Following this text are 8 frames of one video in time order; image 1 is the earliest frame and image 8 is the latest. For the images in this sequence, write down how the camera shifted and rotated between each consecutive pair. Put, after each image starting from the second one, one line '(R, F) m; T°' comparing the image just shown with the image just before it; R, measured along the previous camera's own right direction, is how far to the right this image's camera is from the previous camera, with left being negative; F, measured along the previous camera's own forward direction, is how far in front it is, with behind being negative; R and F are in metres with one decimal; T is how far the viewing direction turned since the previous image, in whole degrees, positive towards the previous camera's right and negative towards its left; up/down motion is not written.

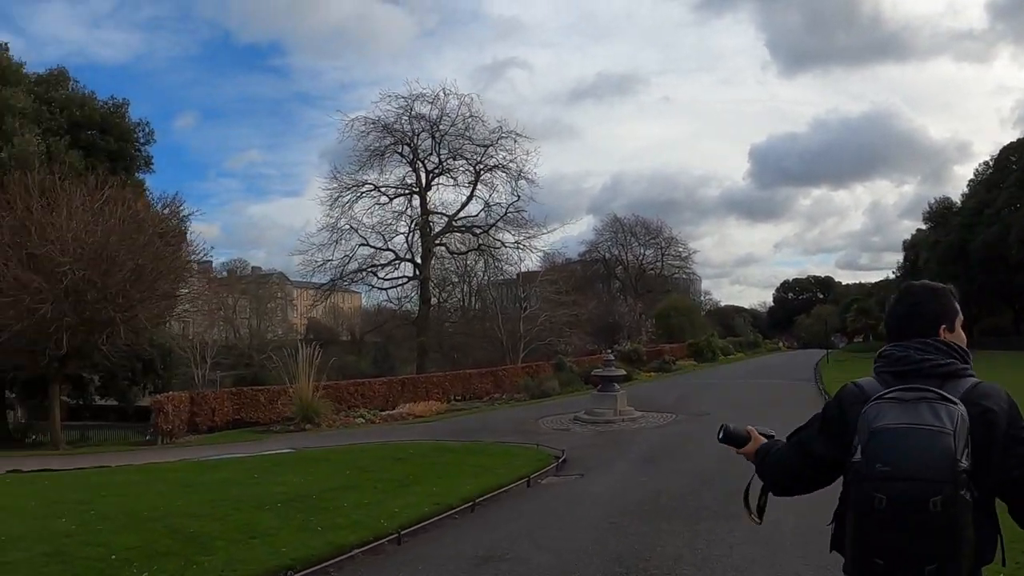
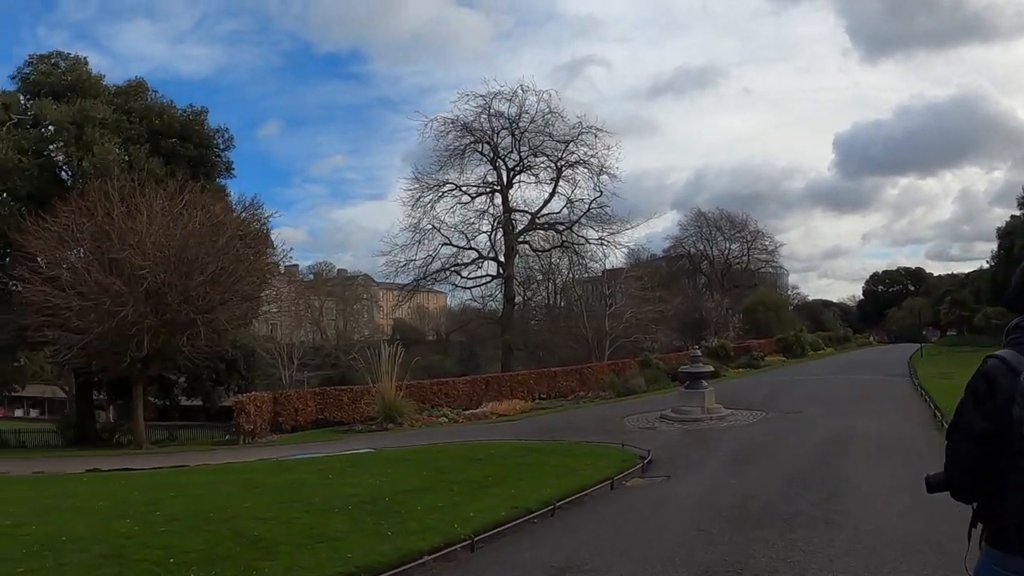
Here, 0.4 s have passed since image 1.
(+0.1, +0.3) m; -6°
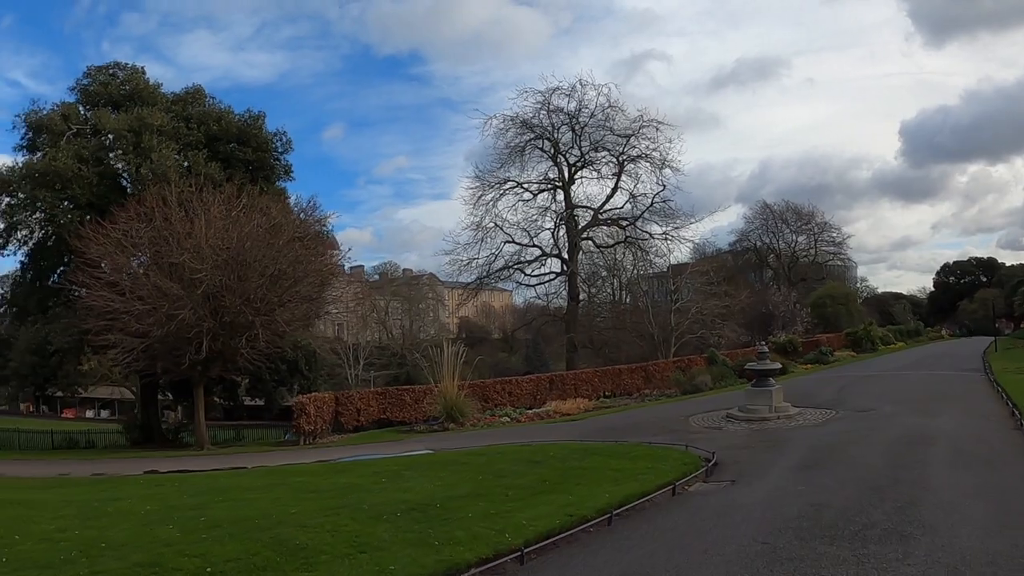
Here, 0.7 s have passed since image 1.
(+0.1, +0.2) m; -5°
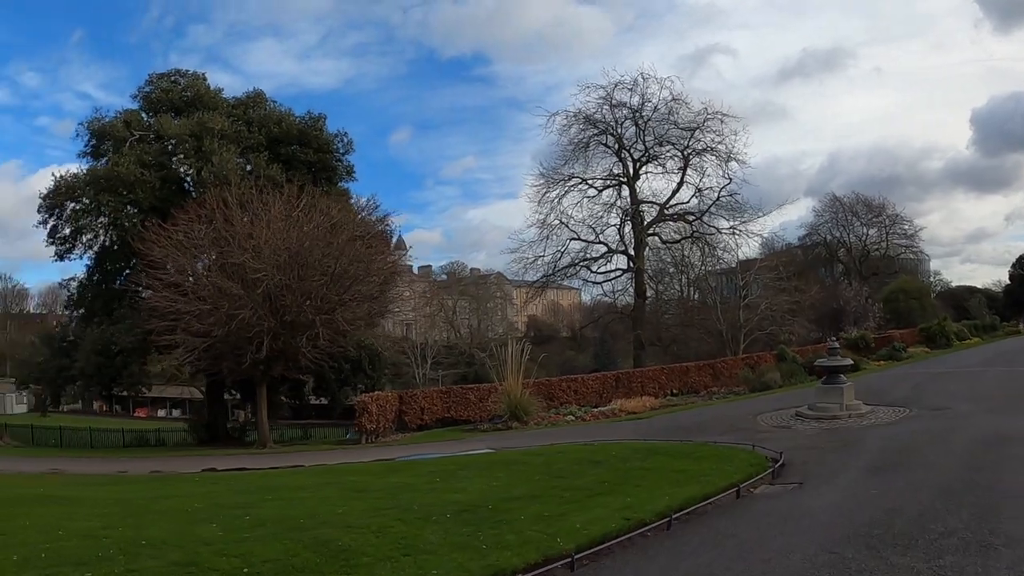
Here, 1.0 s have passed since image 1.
(+0.1, +0.1) m; -5°
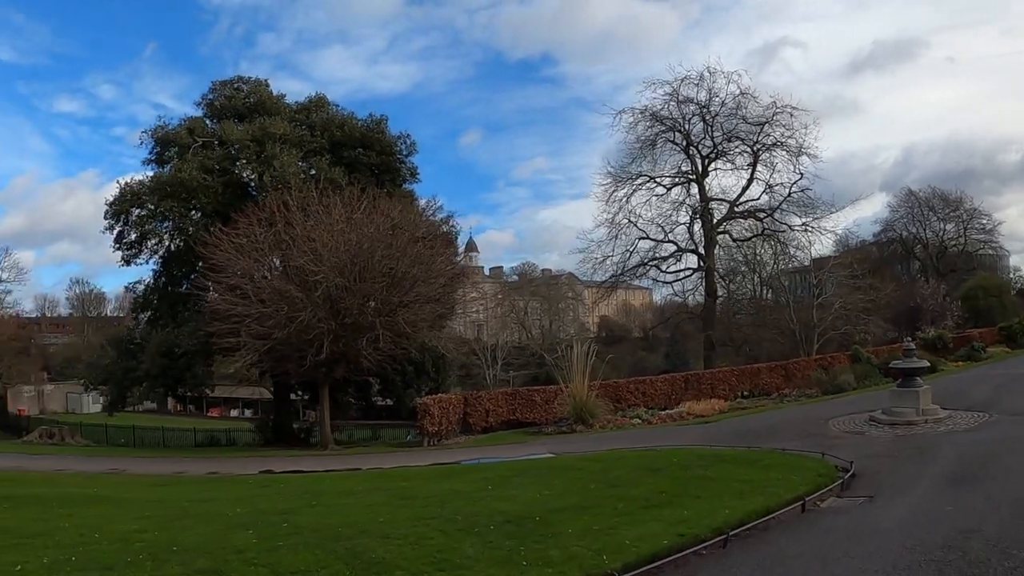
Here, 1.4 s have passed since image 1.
(+0.1, +0.1) m; -5°
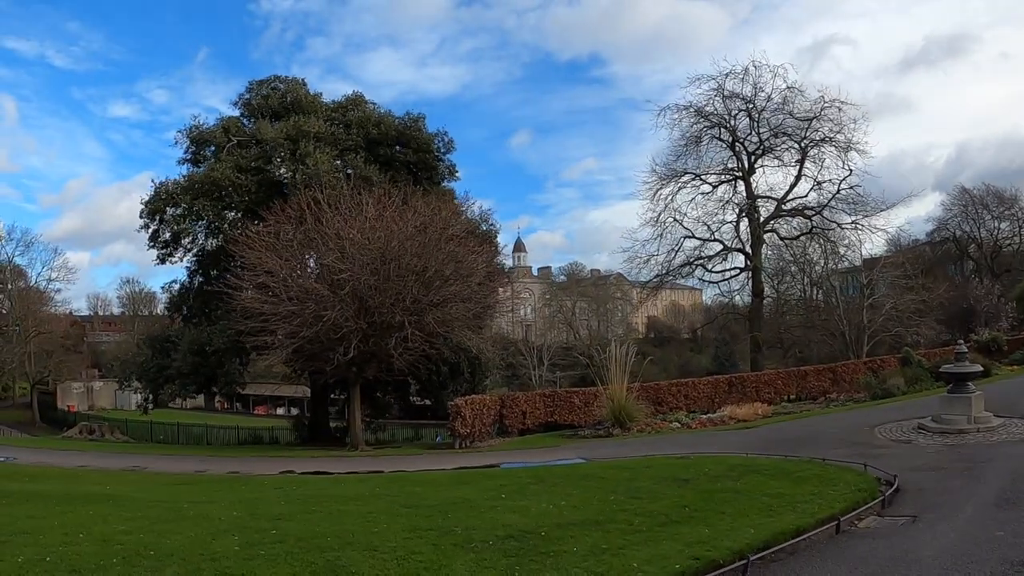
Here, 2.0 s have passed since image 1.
(+0.1, +0.2) m; -3°
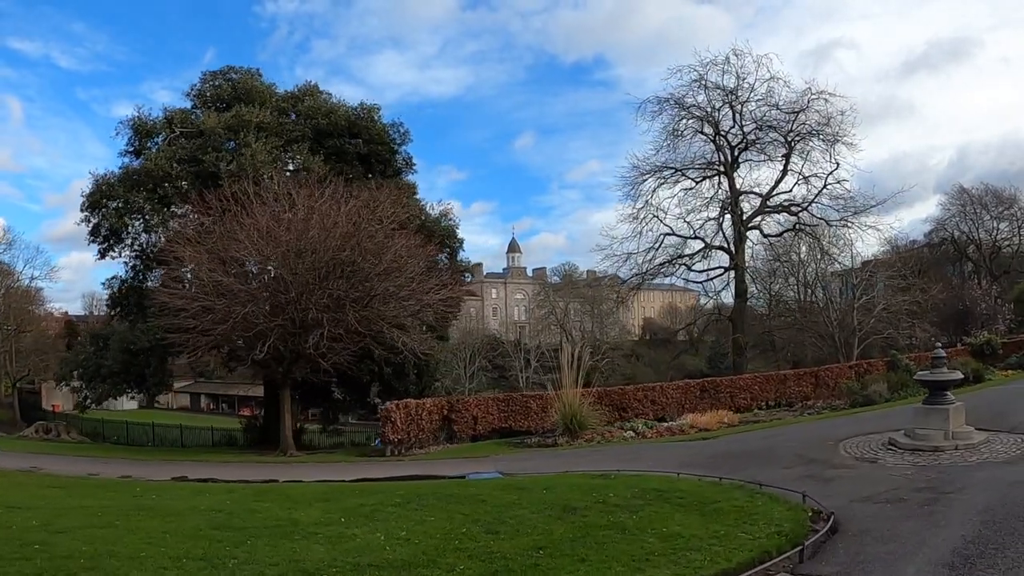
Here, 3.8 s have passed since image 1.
(+0.4, +0.5) m; 0°
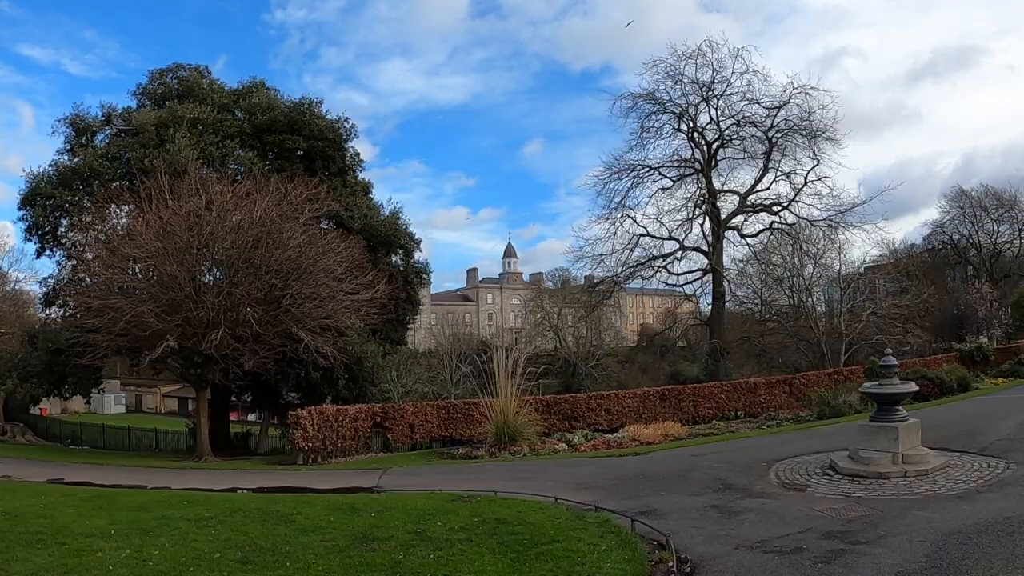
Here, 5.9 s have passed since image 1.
(+0.5, +0.5) m; 0°
